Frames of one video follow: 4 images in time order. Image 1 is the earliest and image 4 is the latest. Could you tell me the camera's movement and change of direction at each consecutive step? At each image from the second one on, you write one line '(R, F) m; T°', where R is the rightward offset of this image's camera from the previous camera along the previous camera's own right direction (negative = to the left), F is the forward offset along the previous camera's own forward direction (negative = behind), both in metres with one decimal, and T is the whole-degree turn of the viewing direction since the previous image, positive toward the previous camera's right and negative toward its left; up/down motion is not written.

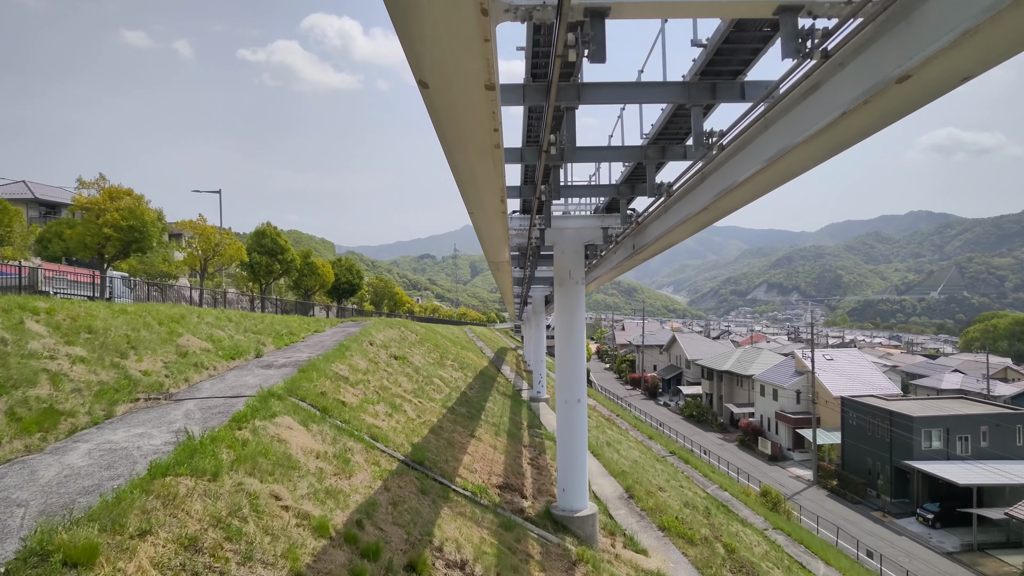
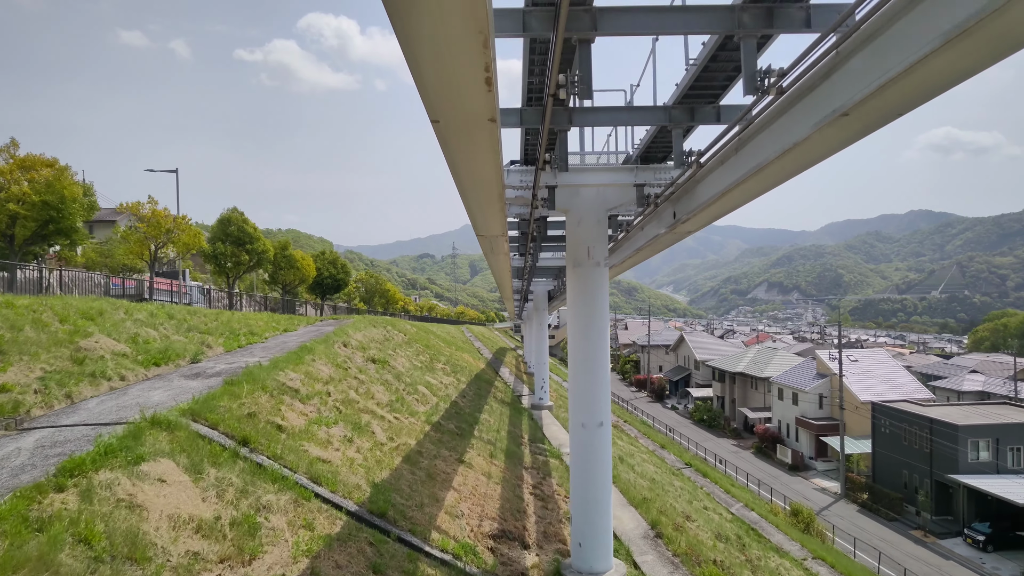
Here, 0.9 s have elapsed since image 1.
(0.0, +1.6) m; 0°
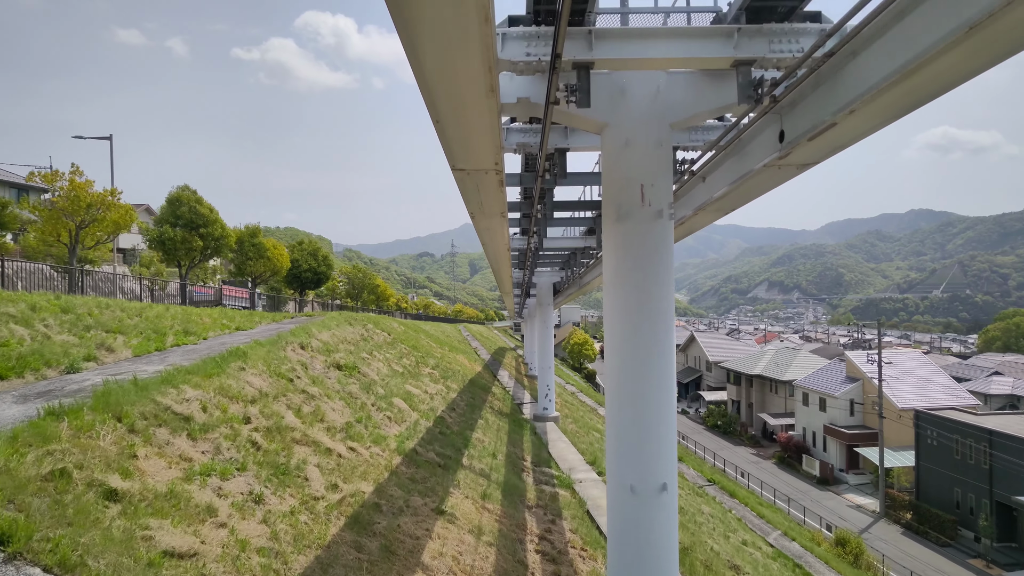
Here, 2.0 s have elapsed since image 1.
(0.0, +1.8) m; 0°
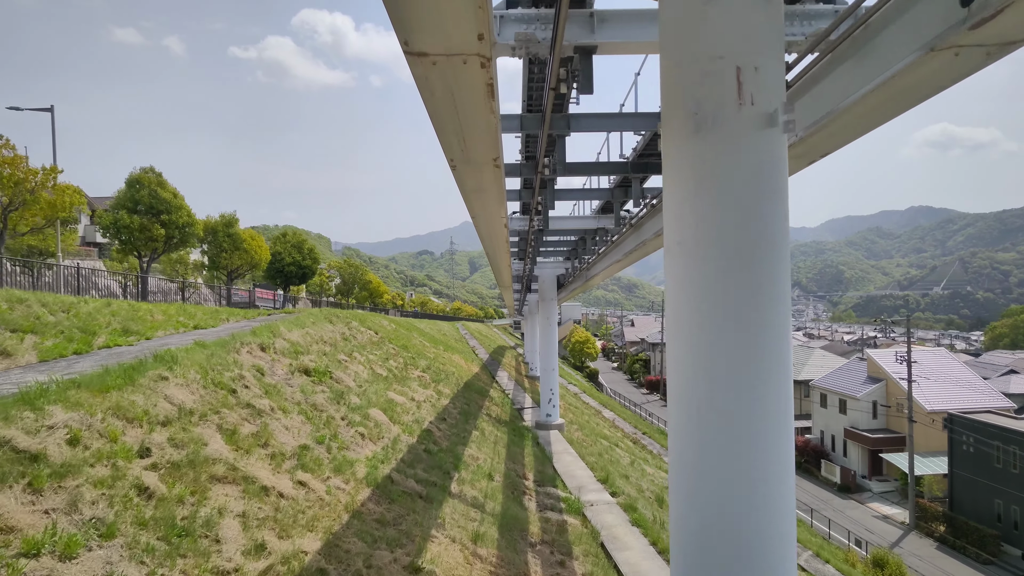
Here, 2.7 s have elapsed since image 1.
(0.0, +1.1) m; 0°
